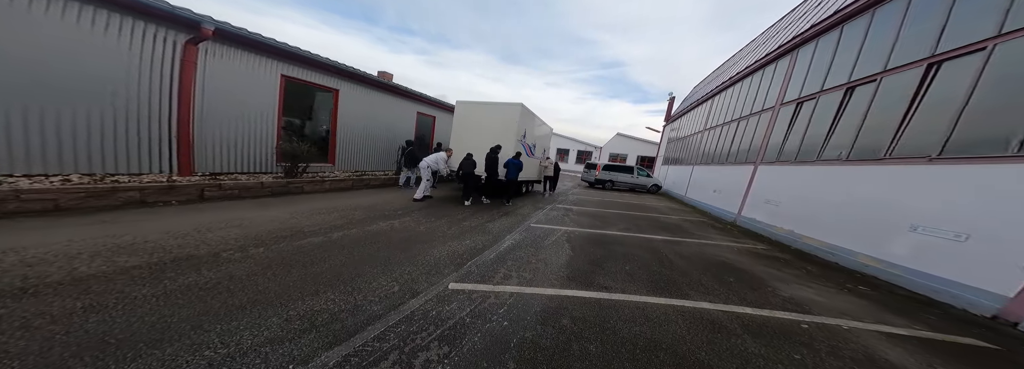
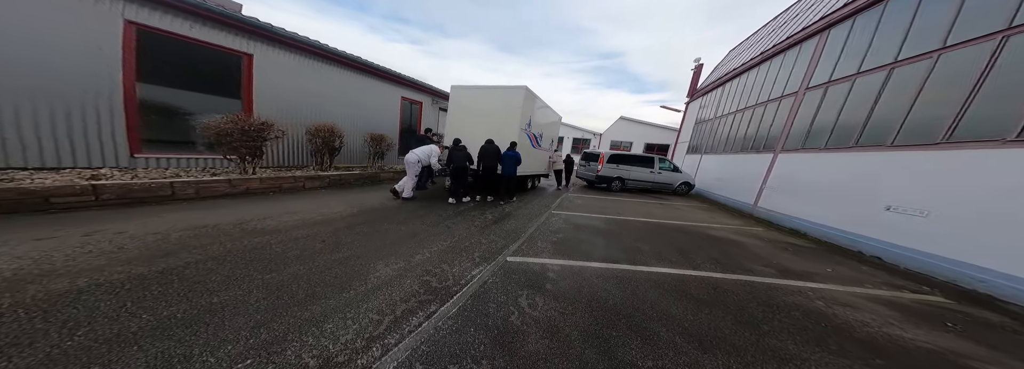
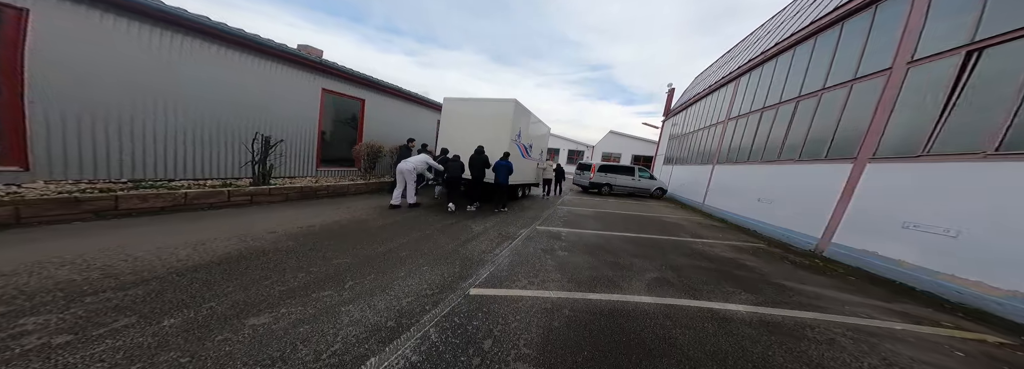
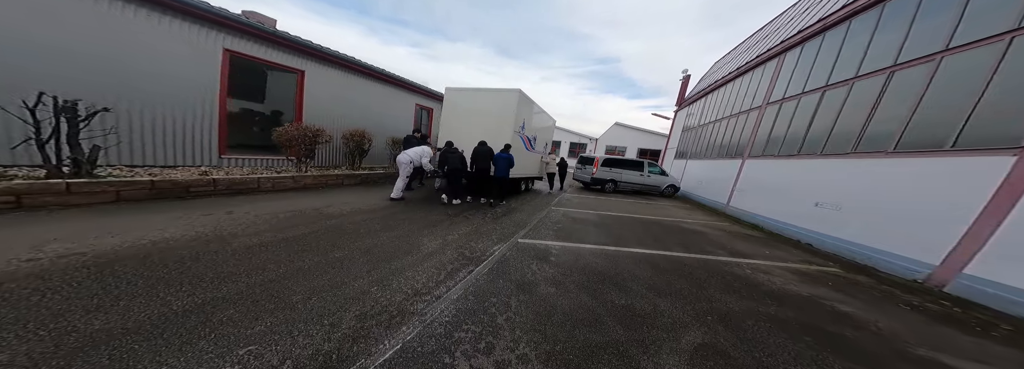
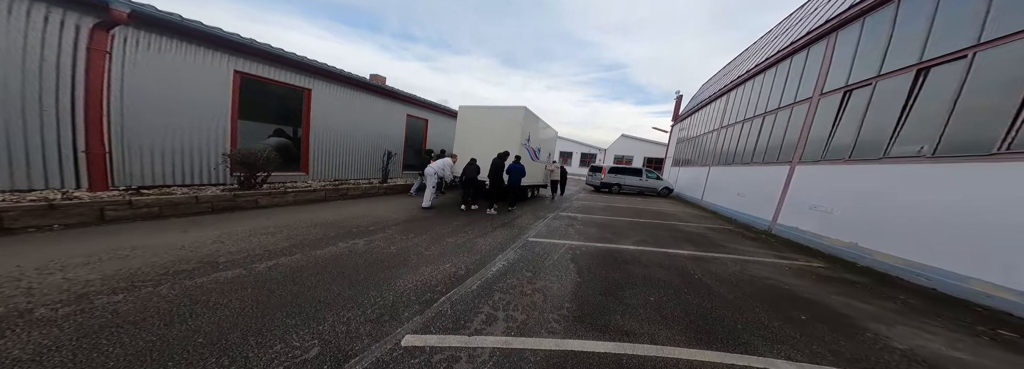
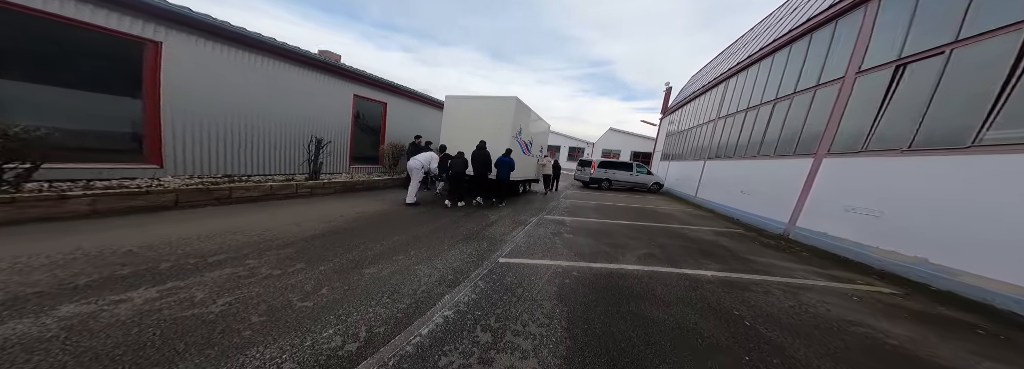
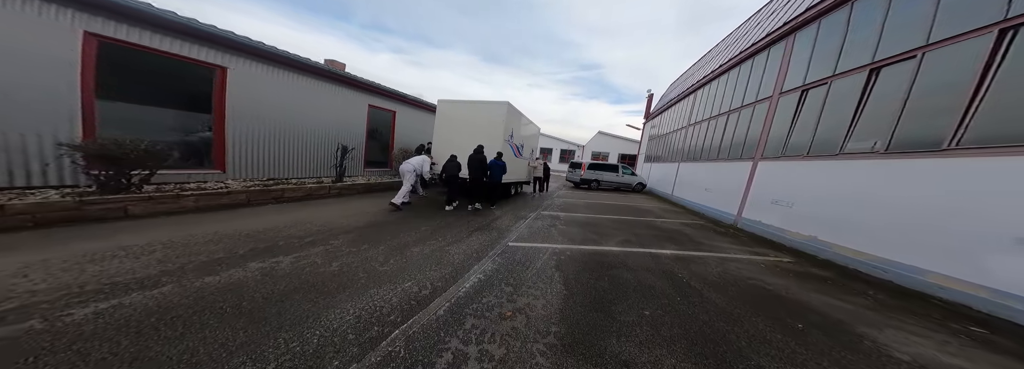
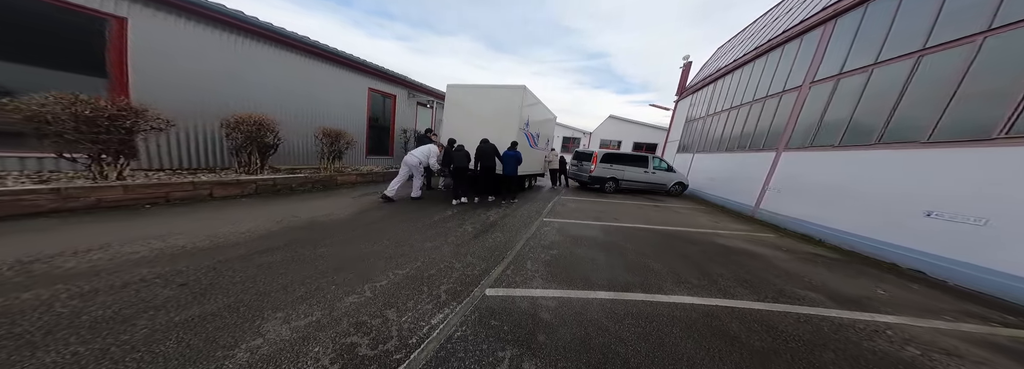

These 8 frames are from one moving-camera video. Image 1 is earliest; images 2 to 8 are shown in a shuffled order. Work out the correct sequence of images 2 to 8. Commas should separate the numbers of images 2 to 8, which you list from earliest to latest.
5, 7, 6, 3, 4, 2, 8
